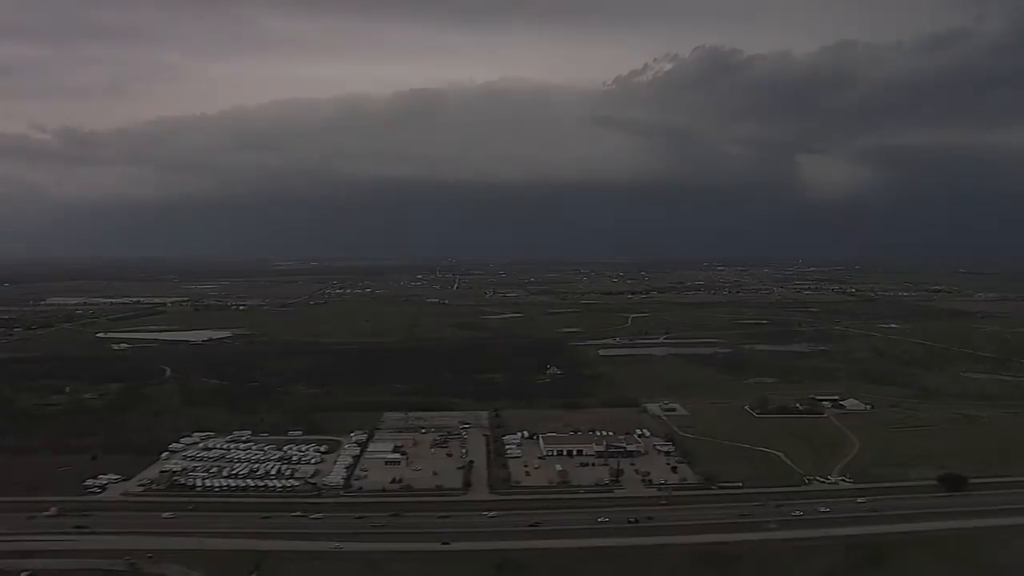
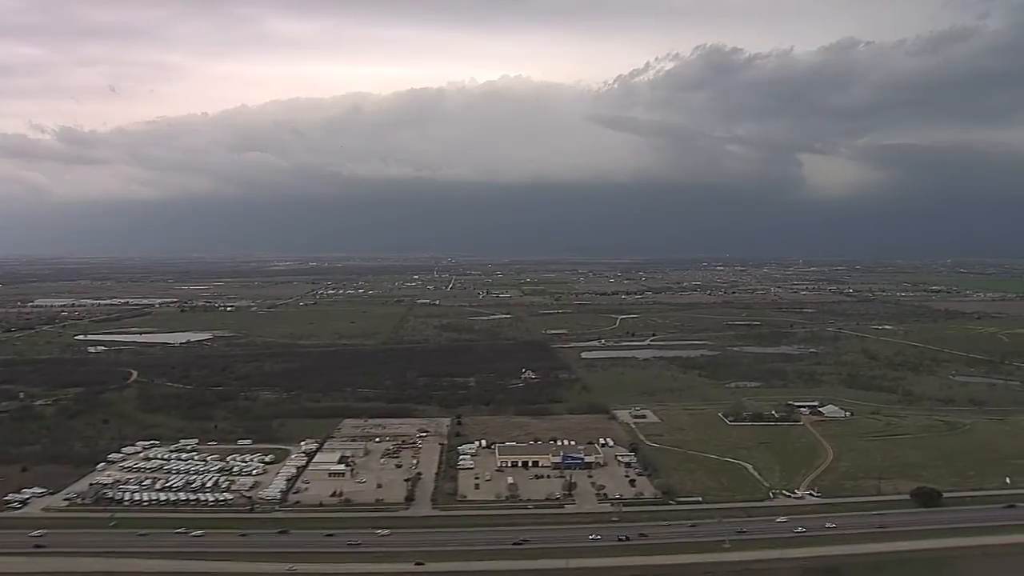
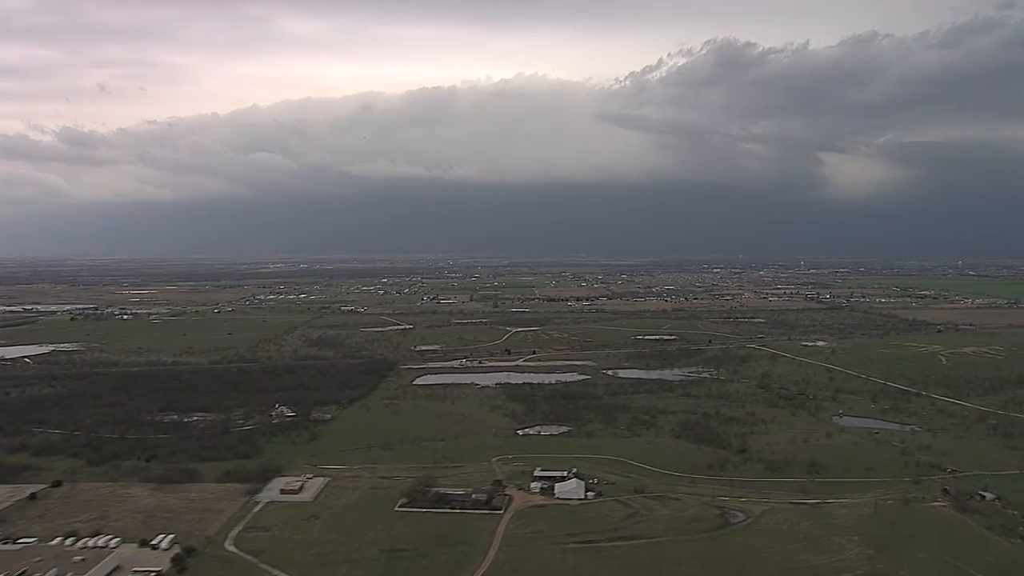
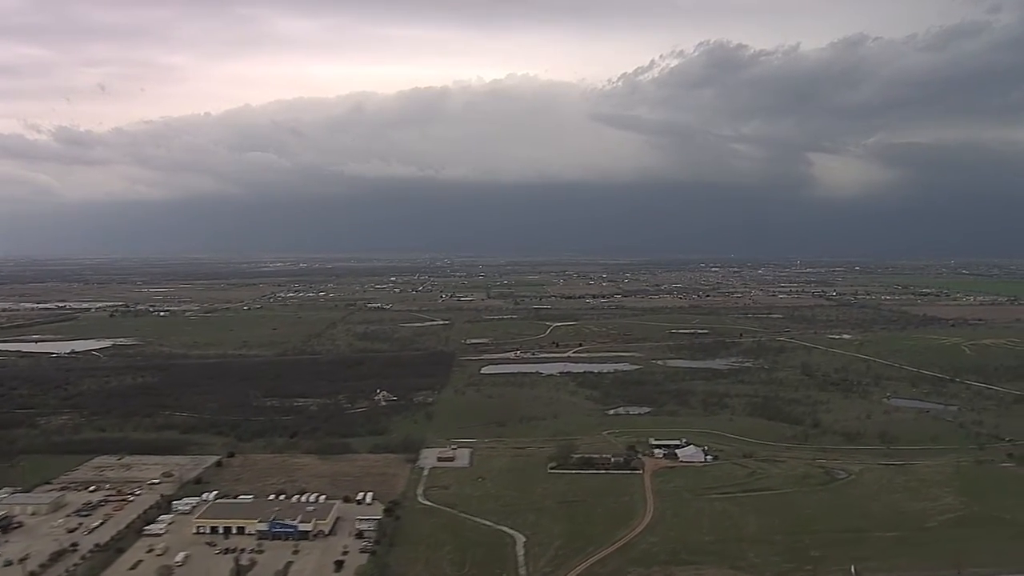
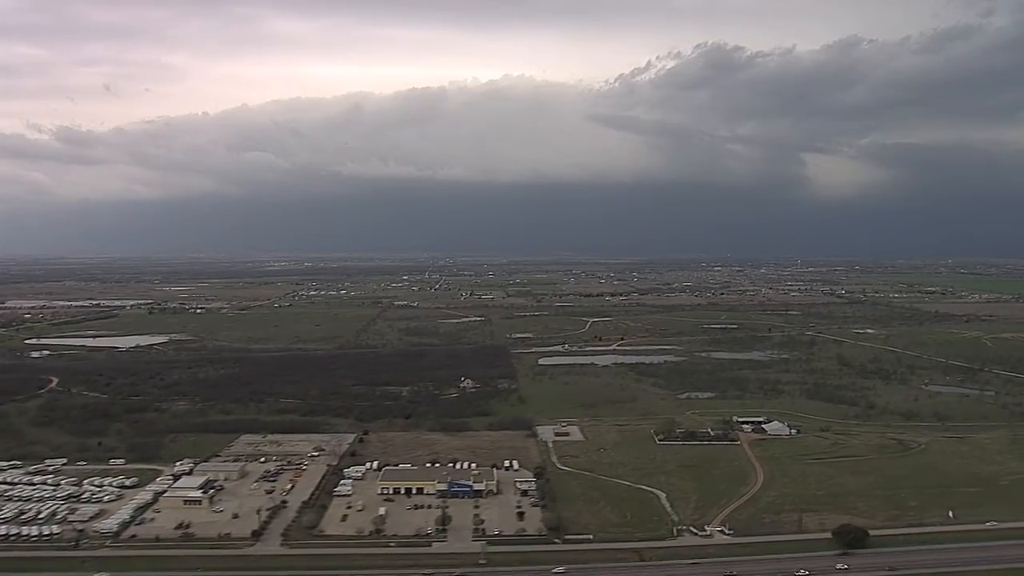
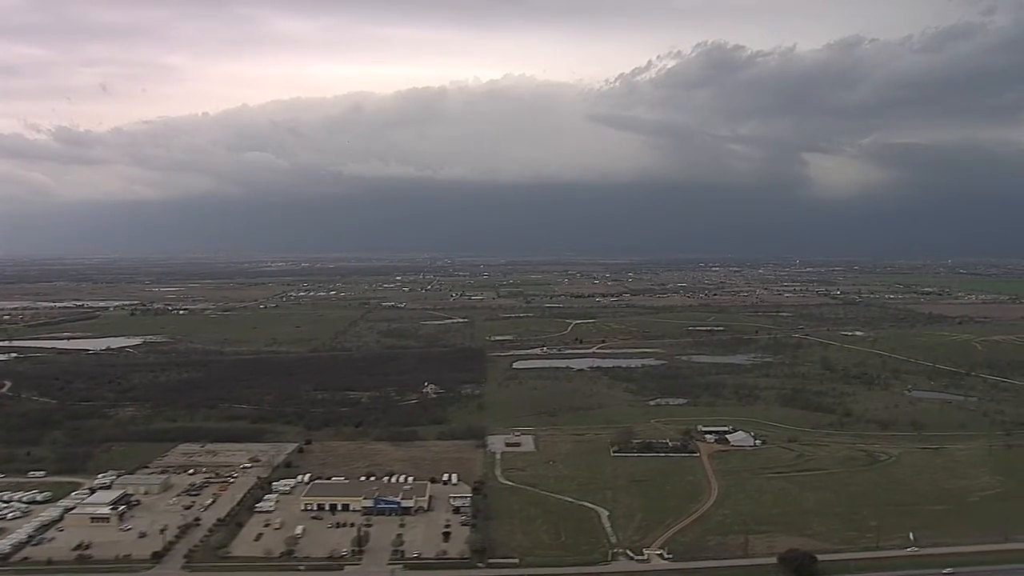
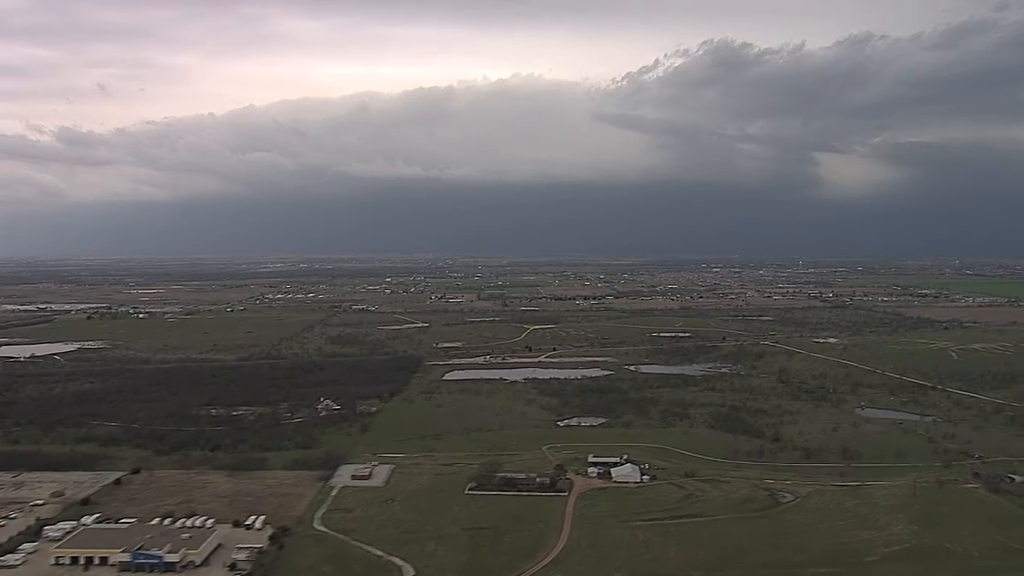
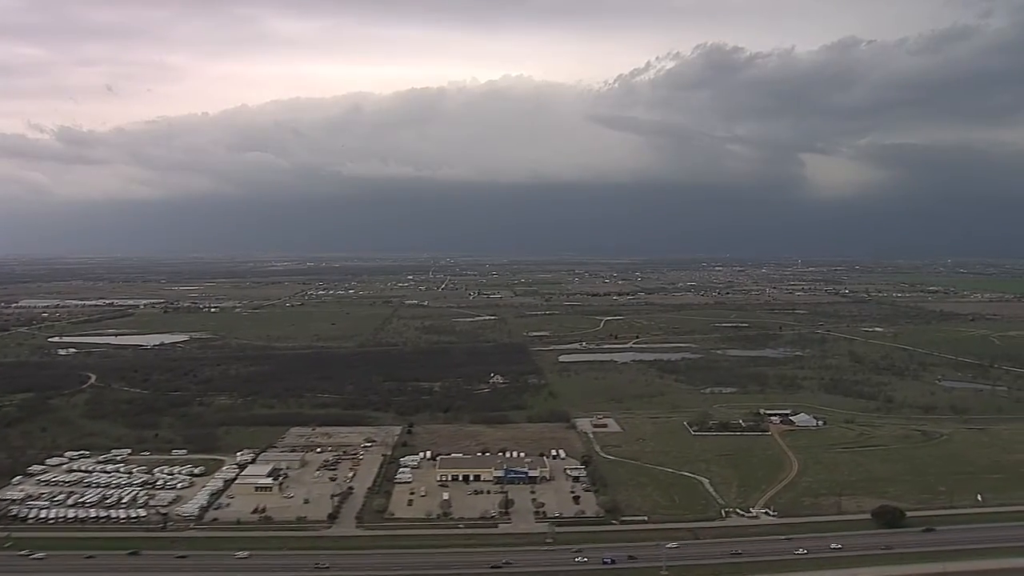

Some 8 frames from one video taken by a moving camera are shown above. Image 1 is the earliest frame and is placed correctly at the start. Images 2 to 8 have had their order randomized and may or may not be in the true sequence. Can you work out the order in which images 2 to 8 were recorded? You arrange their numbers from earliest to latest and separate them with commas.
2, 8, 5, 6, 4, 7, 3
